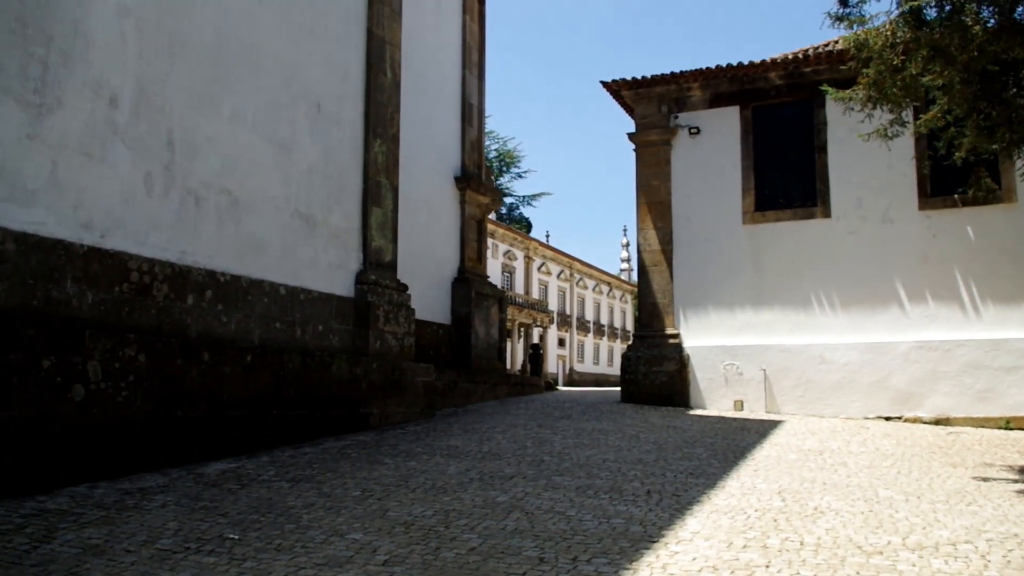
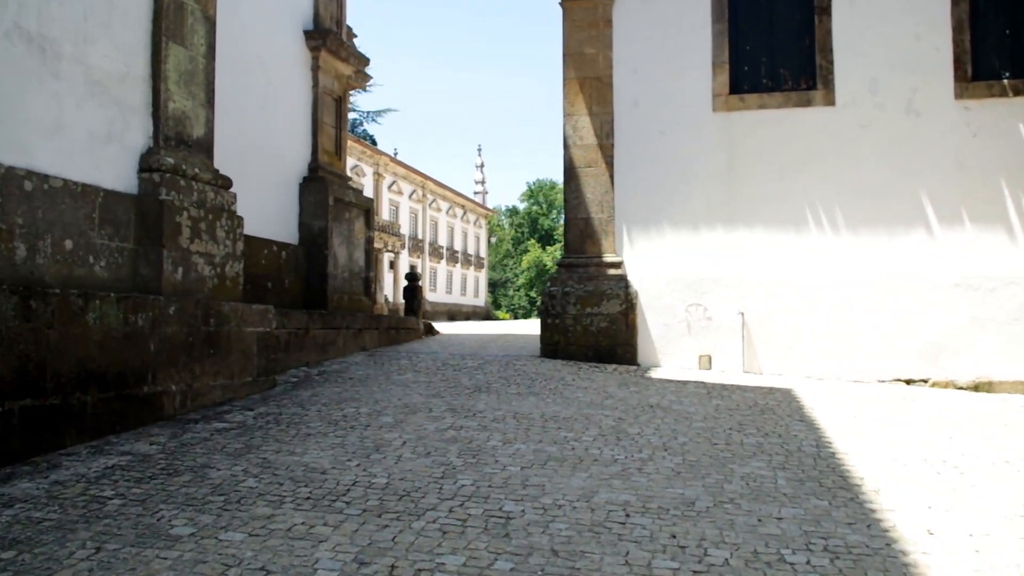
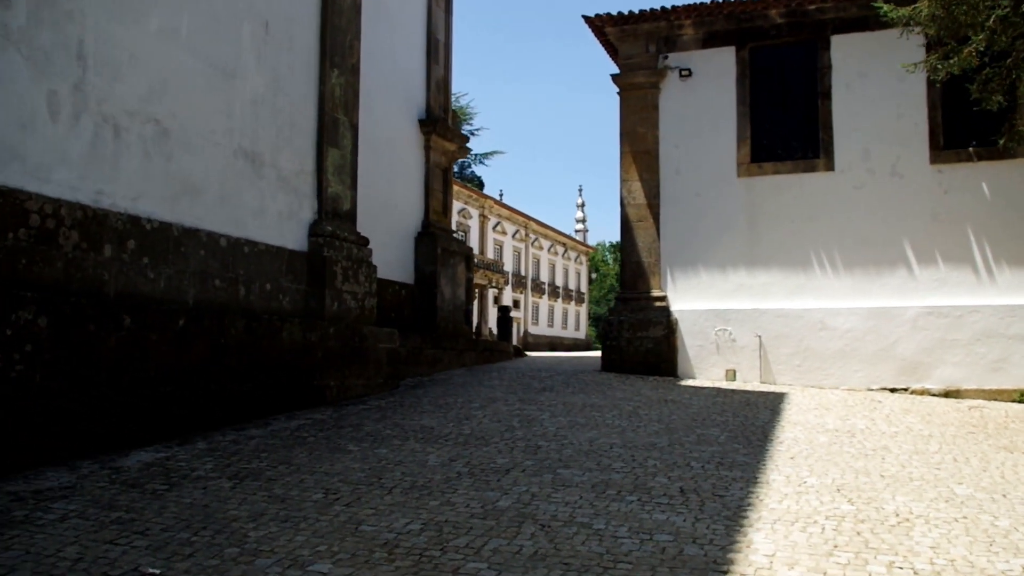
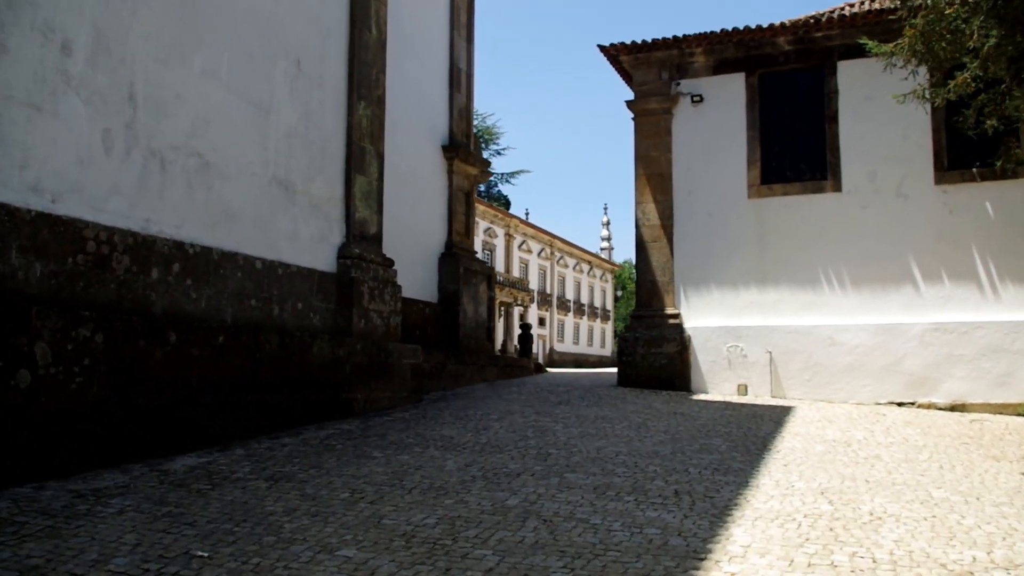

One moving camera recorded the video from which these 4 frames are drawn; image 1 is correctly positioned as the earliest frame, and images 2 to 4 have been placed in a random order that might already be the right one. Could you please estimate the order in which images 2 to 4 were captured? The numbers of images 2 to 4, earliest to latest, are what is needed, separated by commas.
4, 3, 2
